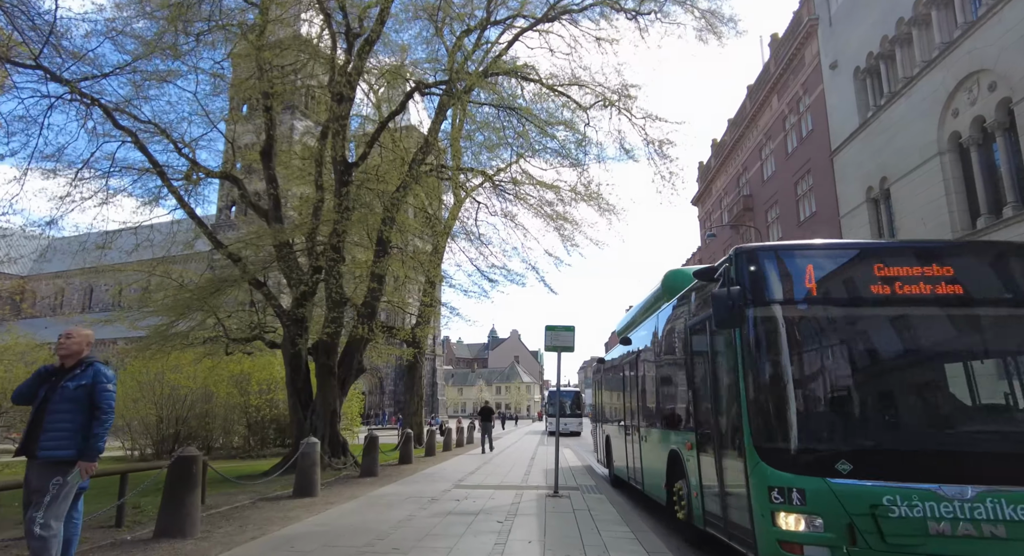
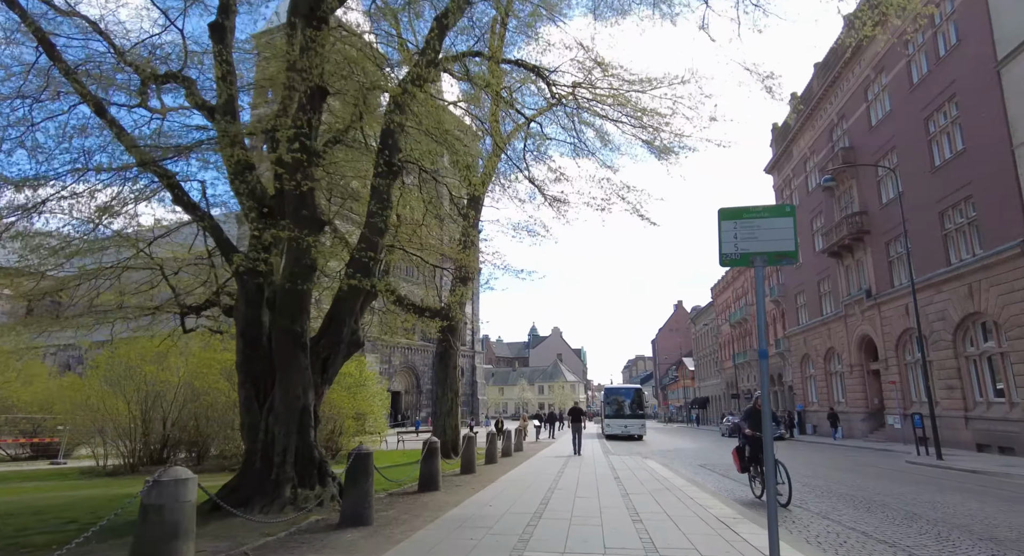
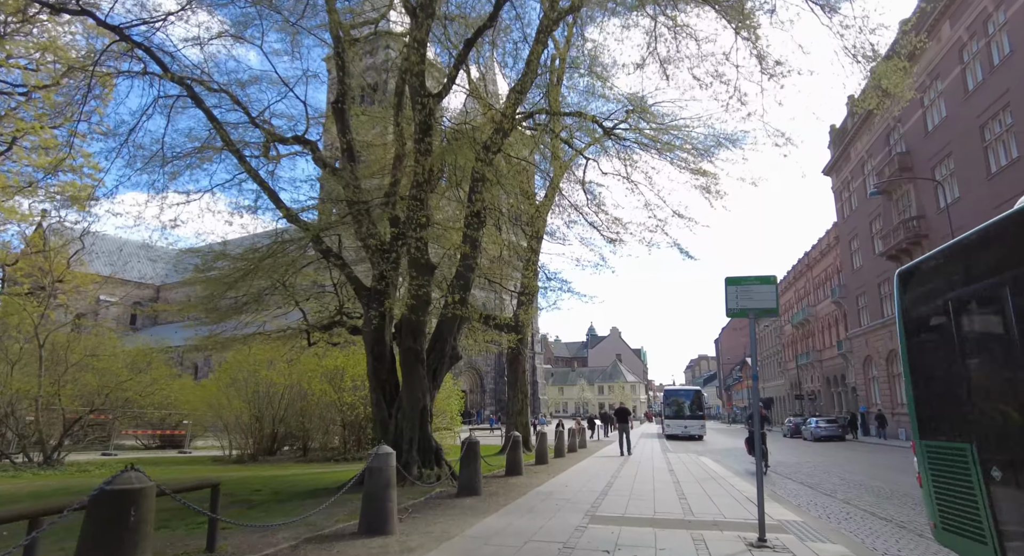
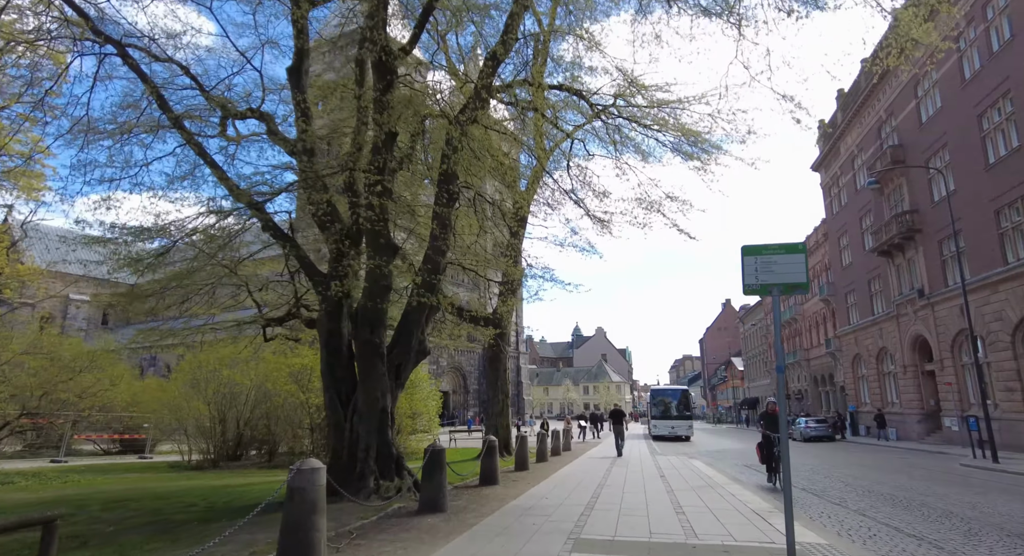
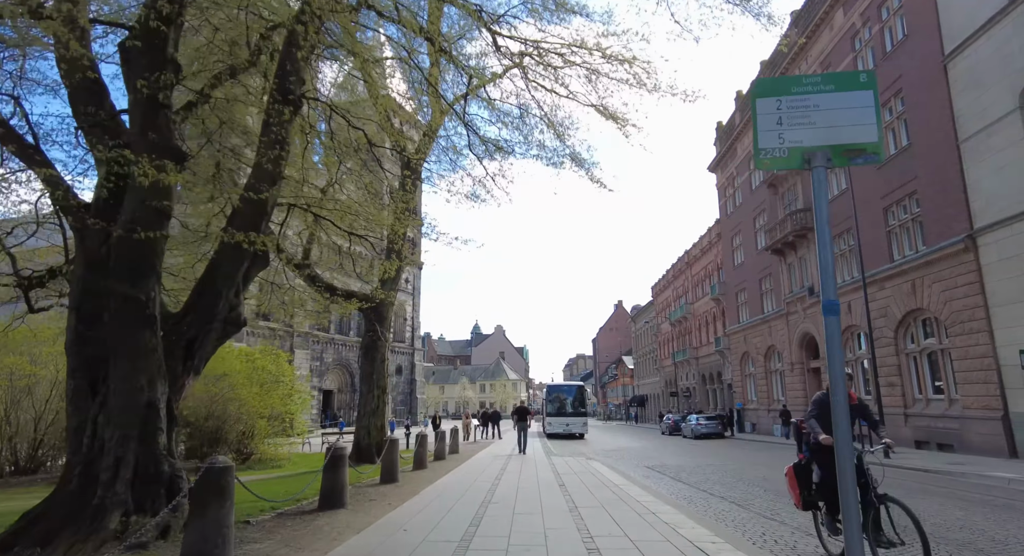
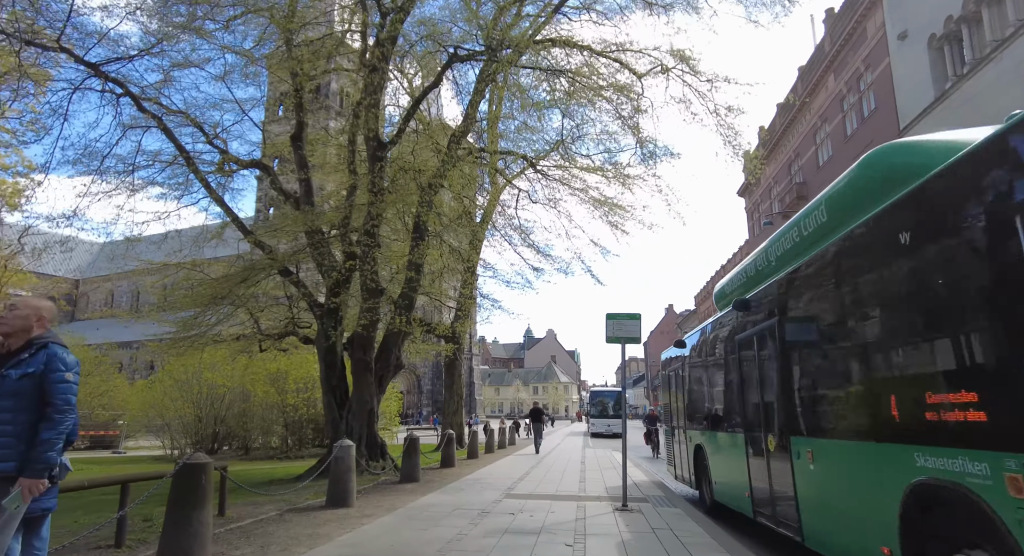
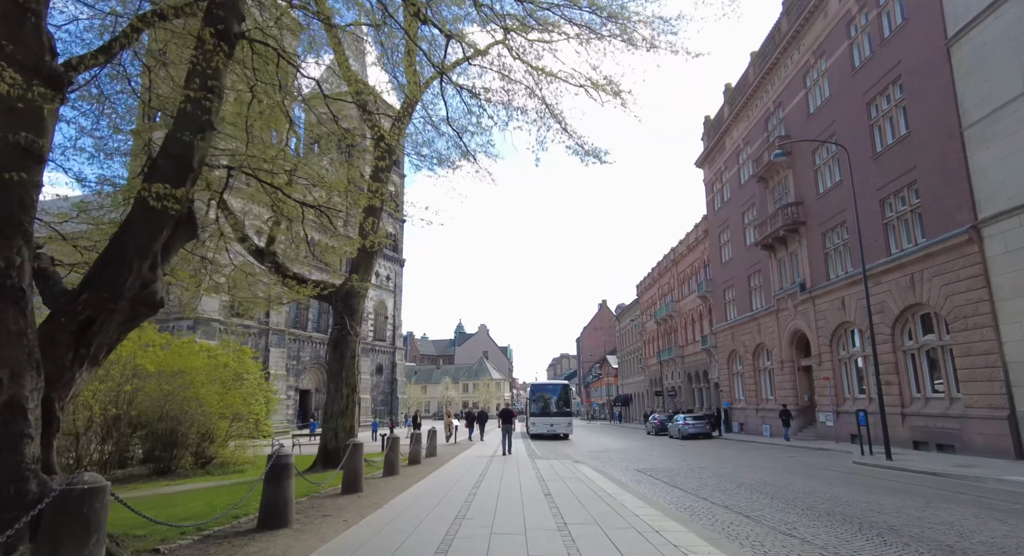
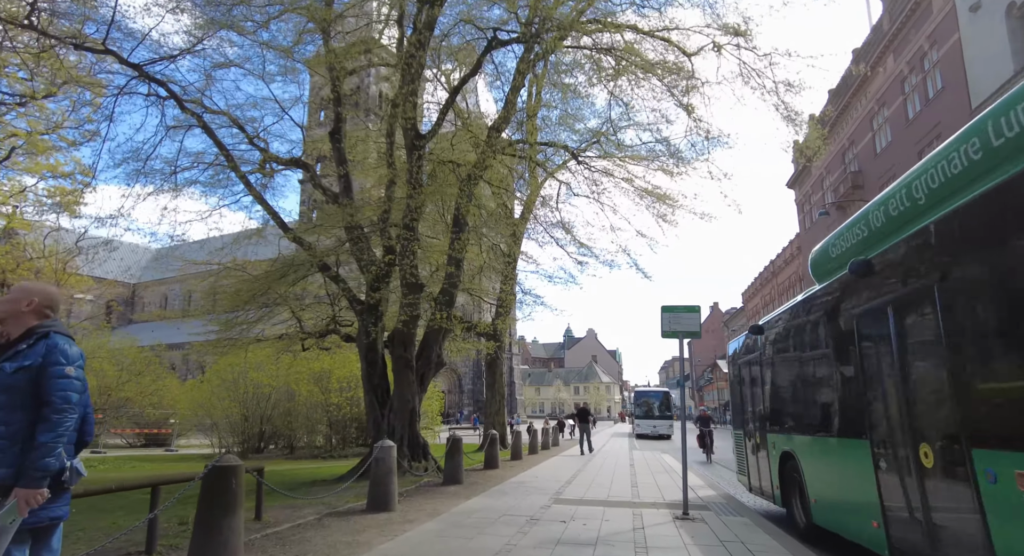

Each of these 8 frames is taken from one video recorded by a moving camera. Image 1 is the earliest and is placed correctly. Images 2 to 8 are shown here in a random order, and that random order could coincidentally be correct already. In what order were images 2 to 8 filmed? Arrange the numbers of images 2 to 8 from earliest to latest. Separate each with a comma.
6, 8, 3, 4, 2, 5, 7
